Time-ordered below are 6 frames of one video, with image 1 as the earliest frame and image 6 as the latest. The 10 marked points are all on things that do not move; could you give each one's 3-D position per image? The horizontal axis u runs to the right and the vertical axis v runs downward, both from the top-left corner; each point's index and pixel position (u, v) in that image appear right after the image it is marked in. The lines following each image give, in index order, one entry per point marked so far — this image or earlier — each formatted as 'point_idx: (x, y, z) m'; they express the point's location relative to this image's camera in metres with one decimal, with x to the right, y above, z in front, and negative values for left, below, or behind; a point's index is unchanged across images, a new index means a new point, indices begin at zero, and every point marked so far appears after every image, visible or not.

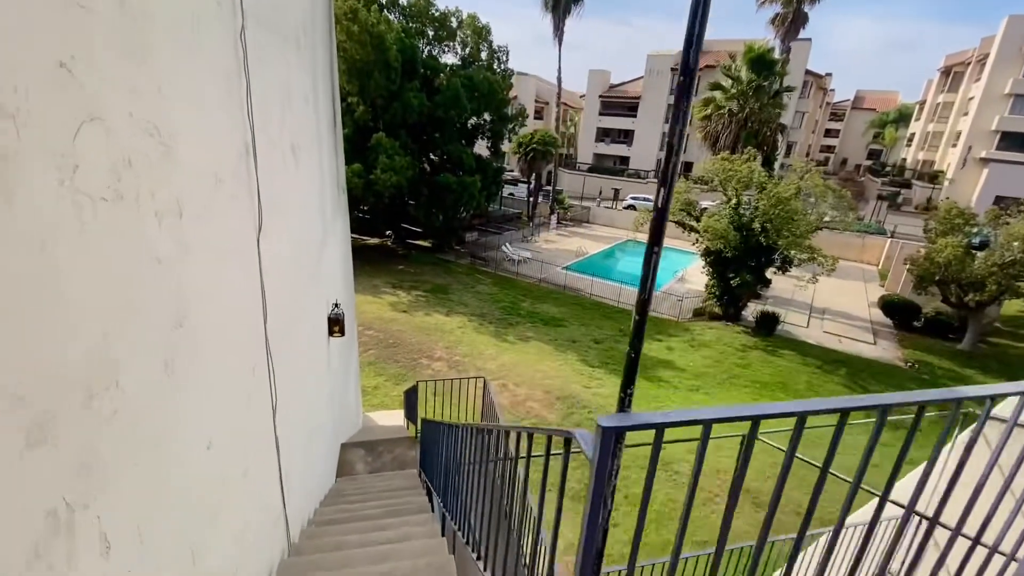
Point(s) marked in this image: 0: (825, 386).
0: (+6.9, -2.2, +10.5) m
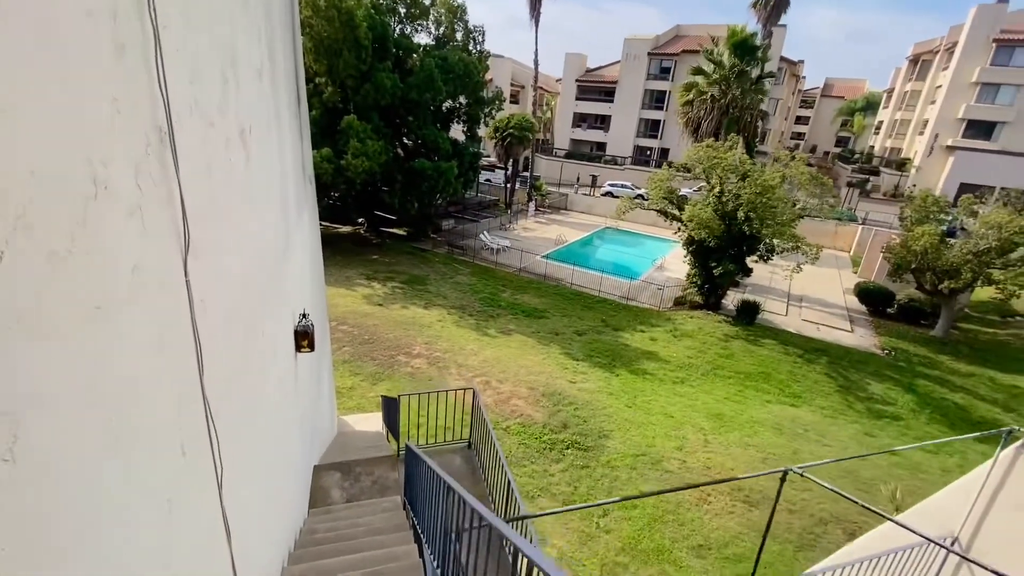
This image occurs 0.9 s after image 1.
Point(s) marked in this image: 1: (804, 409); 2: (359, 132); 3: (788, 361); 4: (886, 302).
0: (+6.5, -1.9, +10.5) m
1: (+5.6, -2.3, +9.2) m
2: (-4.7, +4.8, +14.7) m
3: (+6.5, -1.7, +11.1) m
4: (+11.1, -0.4, +14.1) m
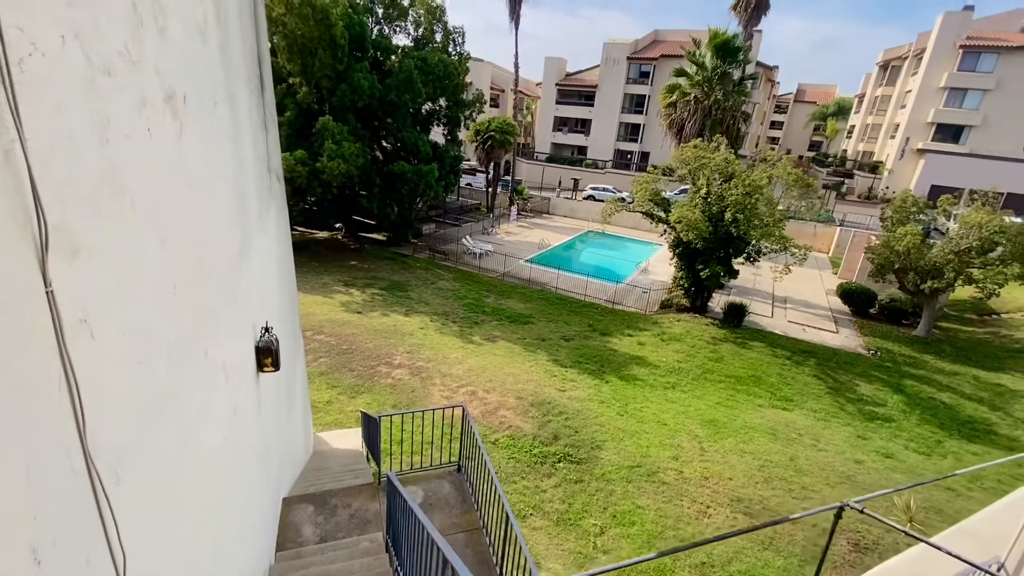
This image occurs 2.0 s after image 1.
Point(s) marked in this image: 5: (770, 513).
0: (+6.2, -2.0, +10.4) m
1: (+5.4, -2.4, +9.0) m
2: (-5.3, +4.6, +14.2) m
3: (+6.1, -1.8, +11.0) m
4: (+10.7, -0.4, +14.2) m
5: (+3.3, -2.9, +6.1) m
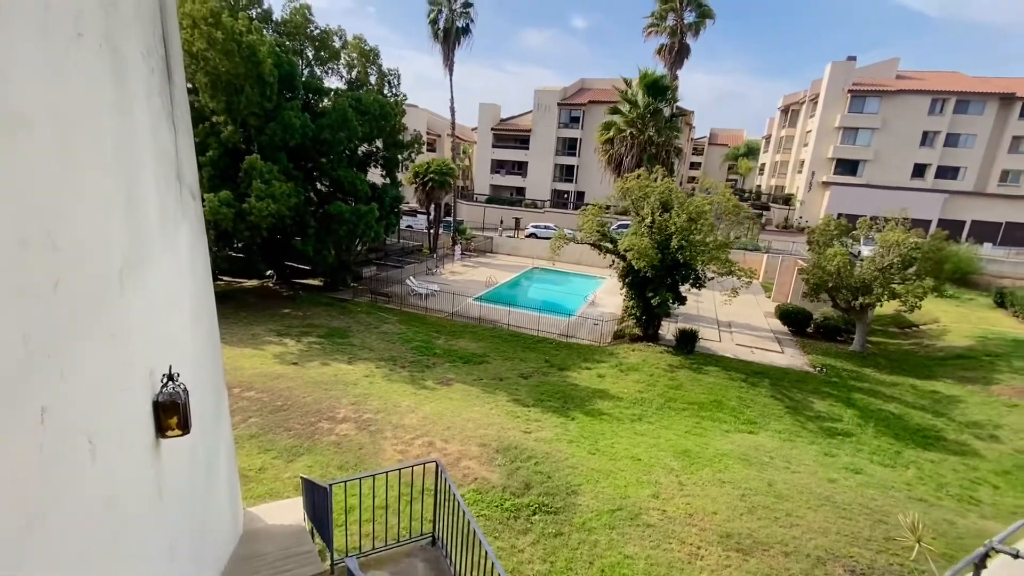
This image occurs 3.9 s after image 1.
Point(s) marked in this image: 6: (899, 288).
0: (+5.3, -2.4, +10.4) m
1: (+4.7, -2.7, +8.9) m
2: (-6.9, +3.2, +13.3) m
3: (+5.2, -2.3, +11.0) m
4: (+9.2, -1.0, +14.8) m
5: (+3.0, -3.1, +5.7) m
6: (+10.3, 0.0, +12.6) m
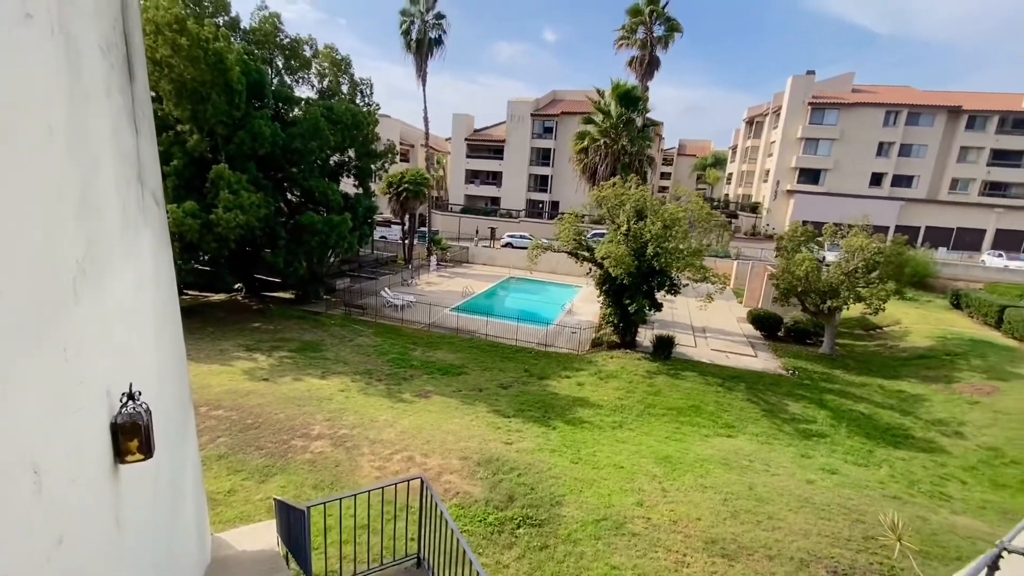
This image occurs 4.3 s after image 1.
0: (+4.9, -2.6, +10.5) m
1: (+4.3, -2.8, +9.0) m
2: (-7.6, +2.8, +12.9) m
3: (+4.7, -2.4, +11.1) m
4: (+8.5, -1.2, +15.2) m
5: (+2.8, -3.2, +5.7) m
6: (+9.7, -0.1, +13.0) m
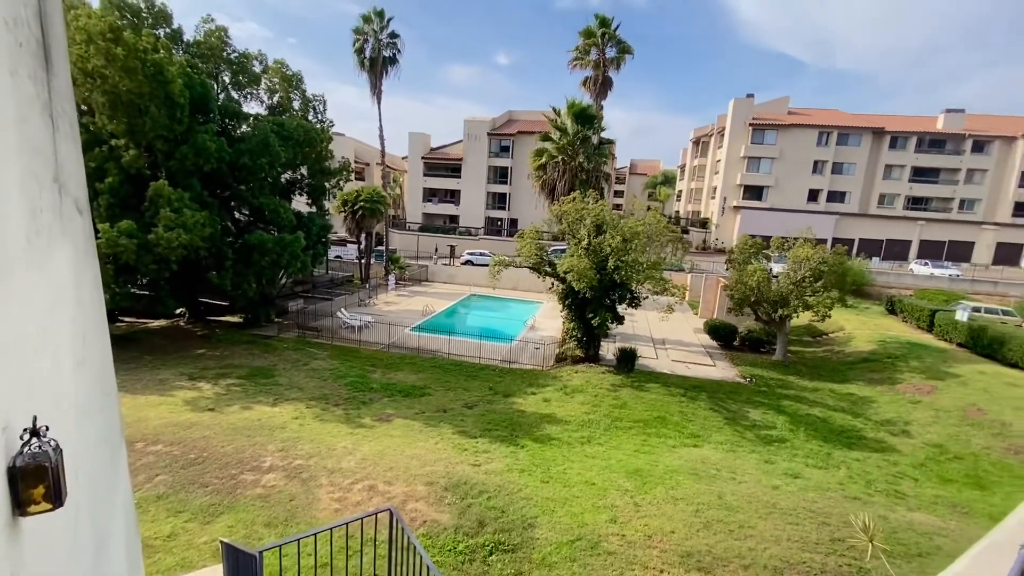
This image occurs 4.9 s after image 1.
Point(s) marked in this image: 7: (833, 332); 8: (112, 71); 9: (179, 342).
0: (+4.1, -2.8, +10.6) m
1: (+3.7, -3.0, +9.0) m
2: (-8.7, +2.2, +12.1) m
3: (+3.9, -2.7, +11.2) m
4: (+7.3, -1.6, +15.6) m
5: (+2.5, -3.3, +5.7) m
6: (+8.6, -0.3, +13.6) m
7: (+11.6, -1.6, +17.1) m
8: (-9.7, +5.2, +11.4) m
9: (-9.8, -1.6, +13.9) m
